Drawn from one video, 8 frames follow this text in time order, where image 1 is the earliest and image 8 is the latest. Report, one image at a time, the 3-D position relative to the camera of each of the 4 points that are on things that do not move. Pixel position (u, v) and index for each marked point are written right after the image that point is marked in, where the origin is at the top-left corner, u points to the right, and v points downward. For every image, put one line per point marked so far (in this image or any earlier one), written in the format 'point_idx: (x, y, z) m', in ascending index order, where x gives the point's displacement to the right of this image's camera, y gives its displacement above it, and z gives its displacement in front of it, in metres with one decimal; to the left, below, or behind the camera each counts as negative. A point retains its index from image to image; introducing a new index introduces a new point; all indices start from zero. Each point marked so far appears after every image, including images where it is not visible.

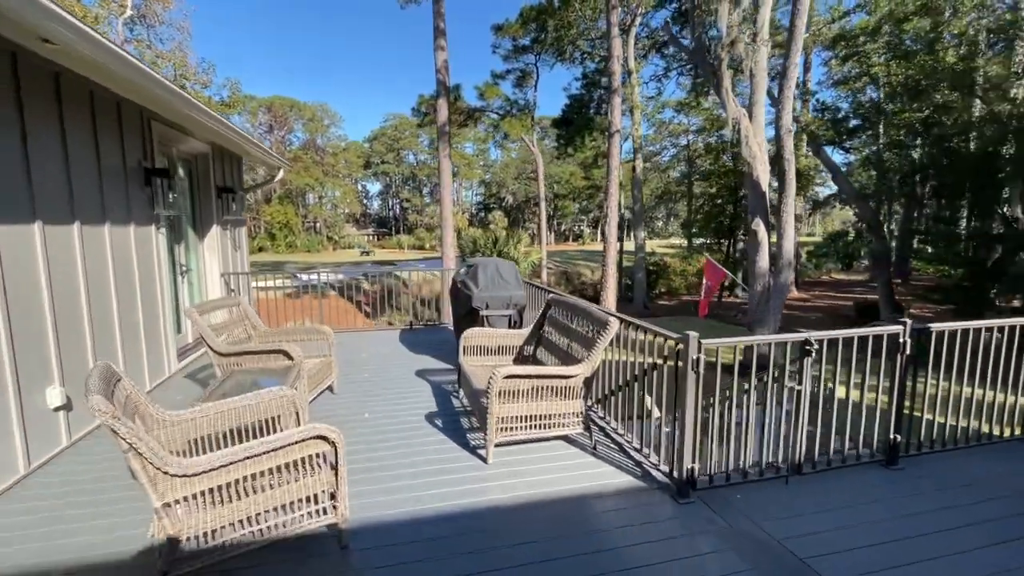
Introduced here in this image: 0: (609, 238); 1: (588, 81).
0: (+2.2, +1.1, +11.9) m
1: (+2.3, +6.0, +16.6) m
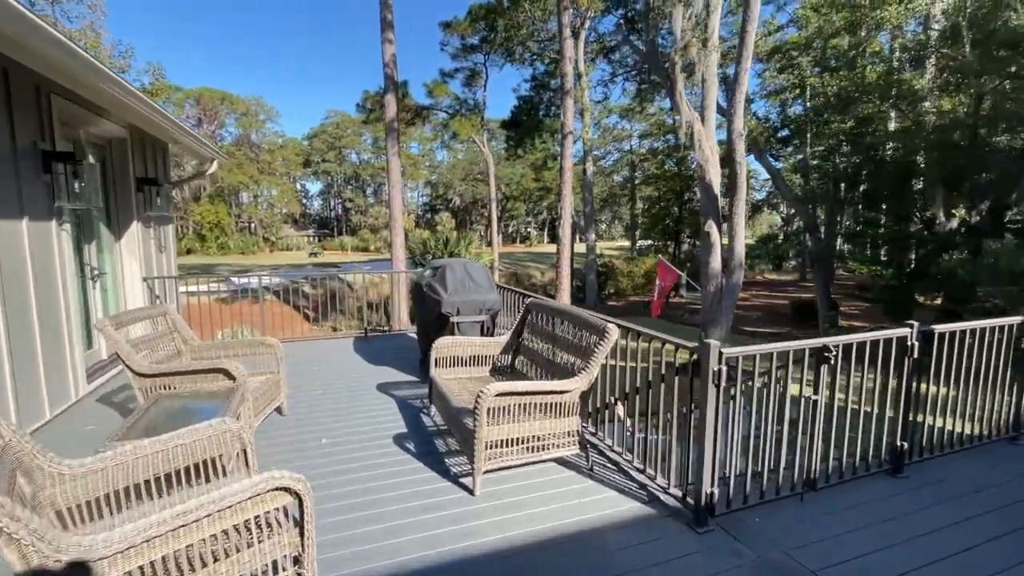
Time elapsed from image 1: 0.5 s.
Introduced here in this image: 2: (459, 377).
0: (+1.2, +1.1, +11.7) m
1: (+0.8, +5.9, +16.5) m
2: (-0.3, -0.4, +2.8) m
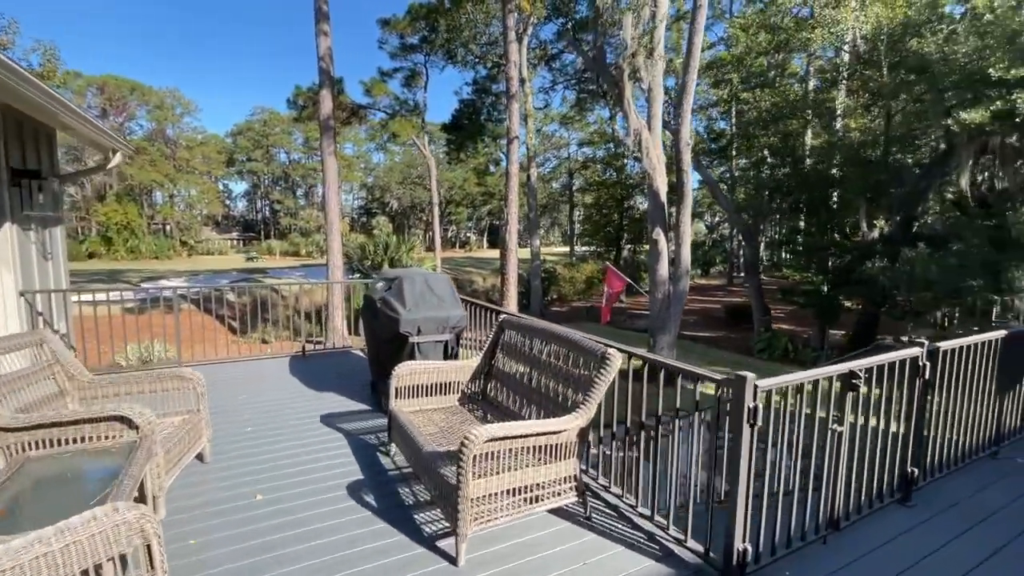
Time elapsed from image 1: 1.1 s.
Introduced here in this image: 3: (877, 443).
0: (0.0, +0.9, +11.5) m
1: (-0.9, +5.7, +16.2) m
2: (-0.4, -0.5, +2.4) m
3: (+1.3, -0.6, +2.0) m
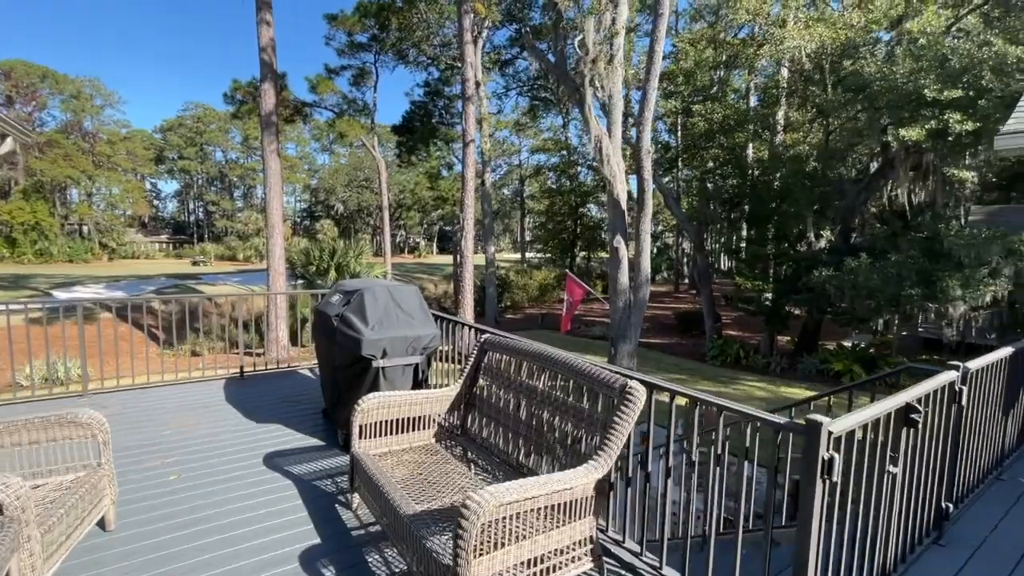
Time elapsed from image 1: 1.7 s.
0: (-0.9, +0.7, +11.1) m
1: (-2.3, +5.5, +15.7) m
2: (-0.4, -0.6, +2.0) m
3: (+1.3, -0.6, +1.8) m
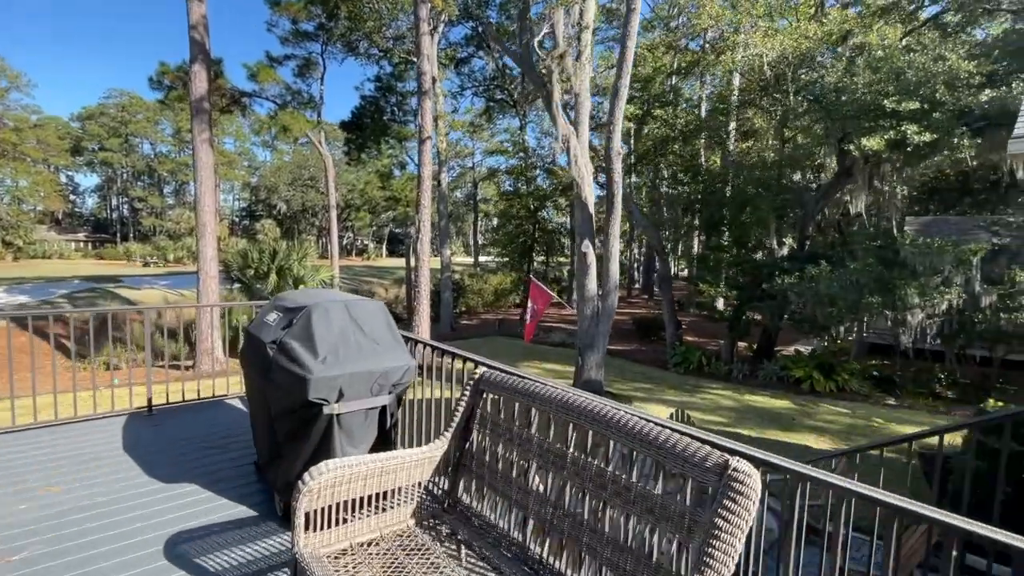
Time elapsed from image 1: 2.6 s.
0: (-1.7, +0.6, +10.4) m
1: (-3.4, +5.3, +14.9) m
2: (-0.4, -0.6, +1.4) m
3: (+1.3, -0.7, +1.3) m
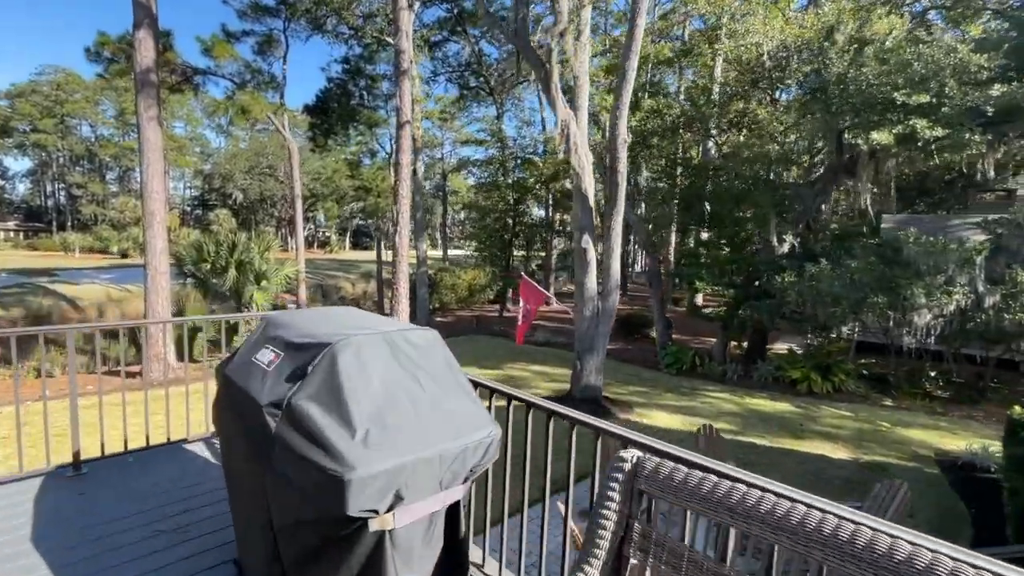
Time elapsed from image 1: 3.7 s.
0: (-1.9, +0.7, +9.6) m
1: (-4.0, +5.5, +14.0) m
2: (0.0, -0.7, +0.7) m
3: (+1.7, -0.7, +0.8) m
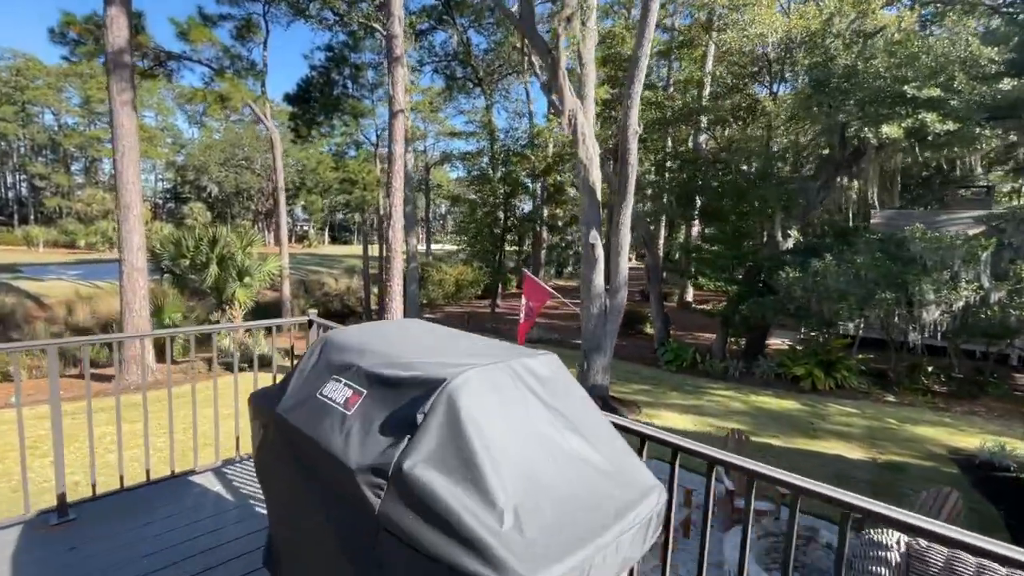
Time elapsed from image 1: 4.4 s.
0: (-1.9, +0.7, +9.3) m
1: (-4.2, +5.6, +13.5) m
2: (+0.4, -0.7, +0.5) m
3: (+2.1, -0.7, +0.6) m
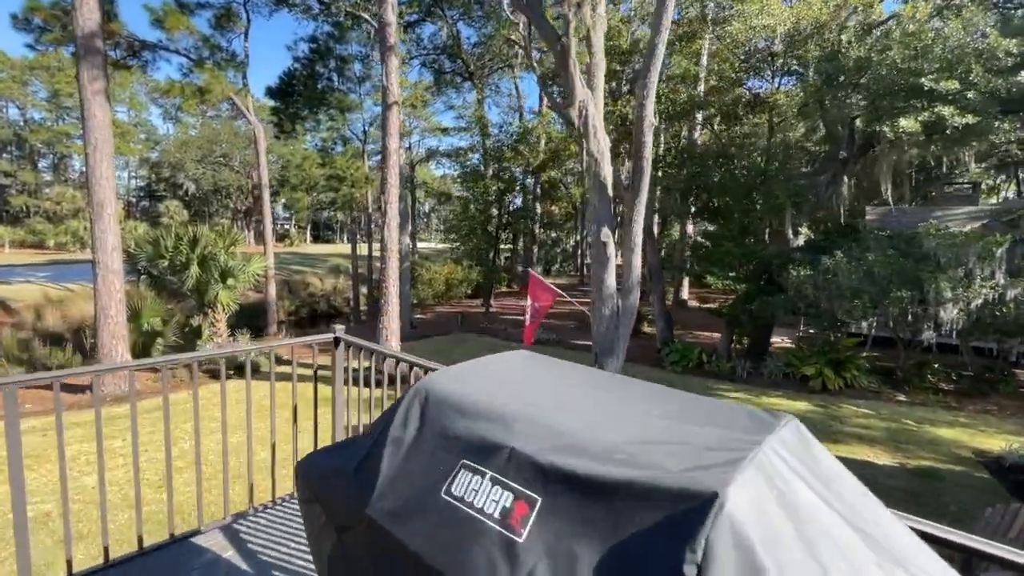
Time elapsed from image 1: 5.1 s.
0: (-1.9, +0.7, +8.8) m
1: (-4.3, +5.5, +12.9) m
2: (+0.7, -0.7, +0.1) m
3: (+2.4, -0.8, +0.3) m
